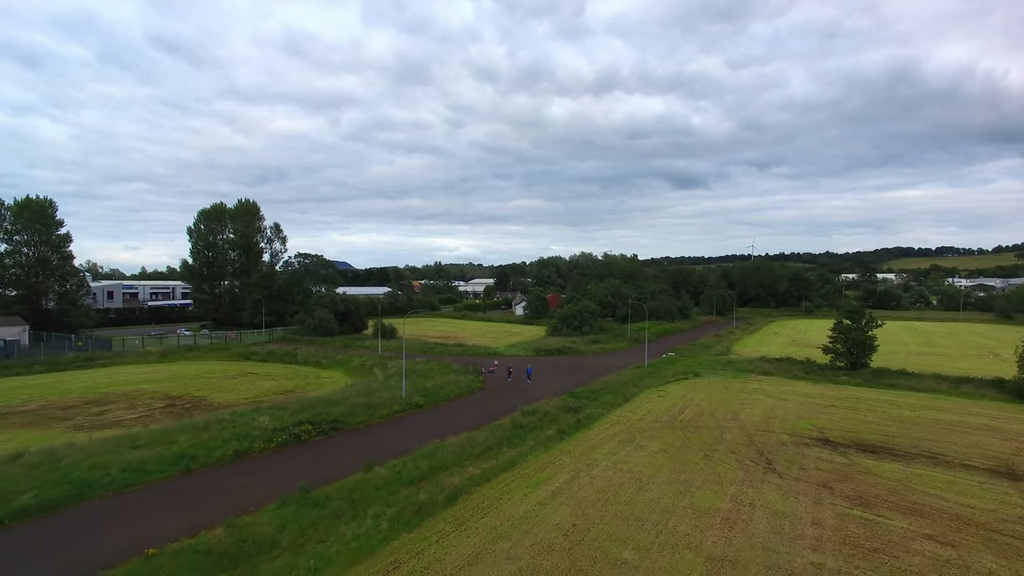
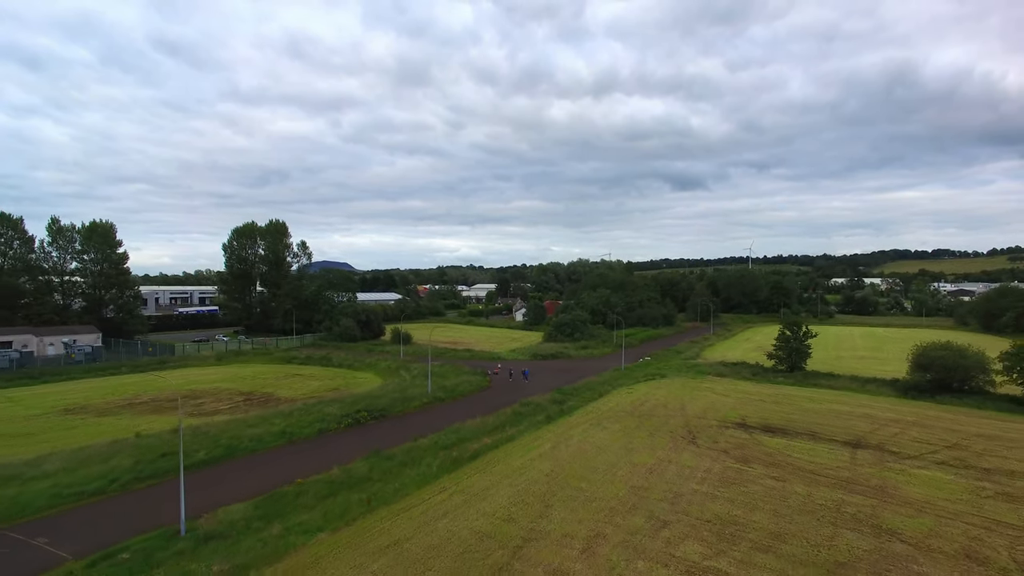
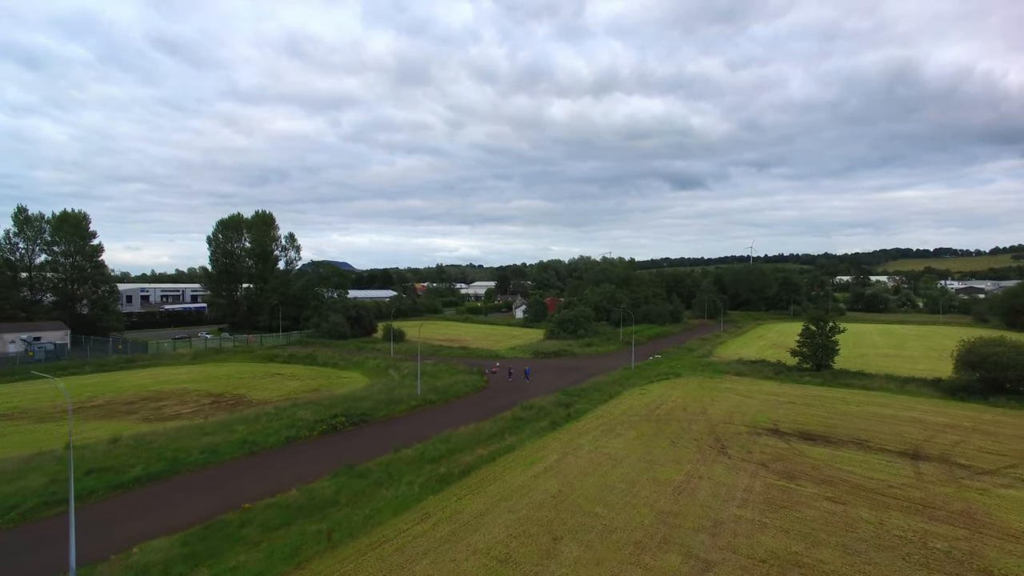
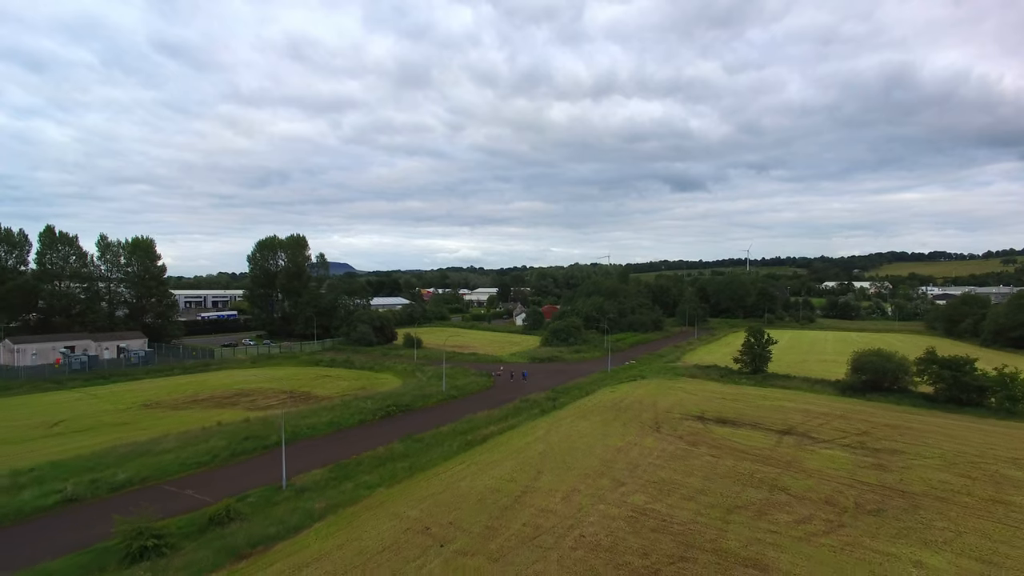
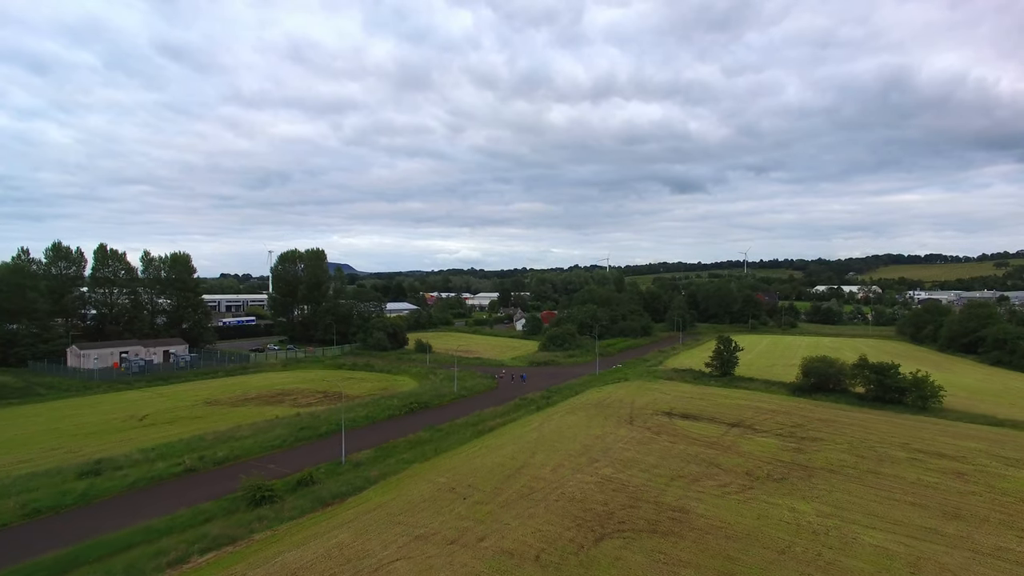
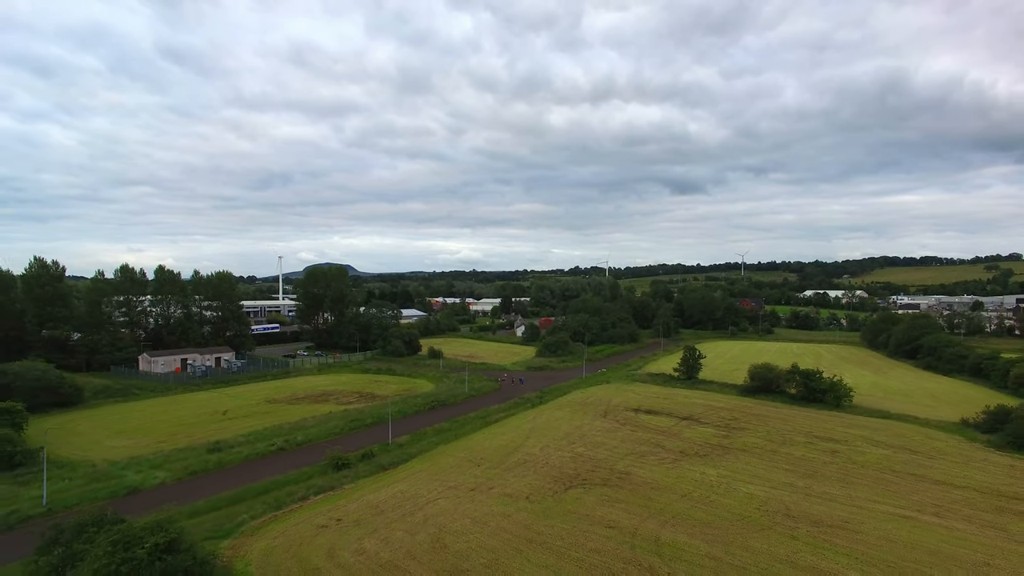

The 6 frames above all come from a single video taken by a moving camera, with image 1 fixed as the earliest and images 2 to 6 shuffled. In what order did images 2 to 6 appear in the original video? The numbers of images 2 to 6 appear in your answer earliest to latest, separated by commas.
3, 2, 4, 5, 6
